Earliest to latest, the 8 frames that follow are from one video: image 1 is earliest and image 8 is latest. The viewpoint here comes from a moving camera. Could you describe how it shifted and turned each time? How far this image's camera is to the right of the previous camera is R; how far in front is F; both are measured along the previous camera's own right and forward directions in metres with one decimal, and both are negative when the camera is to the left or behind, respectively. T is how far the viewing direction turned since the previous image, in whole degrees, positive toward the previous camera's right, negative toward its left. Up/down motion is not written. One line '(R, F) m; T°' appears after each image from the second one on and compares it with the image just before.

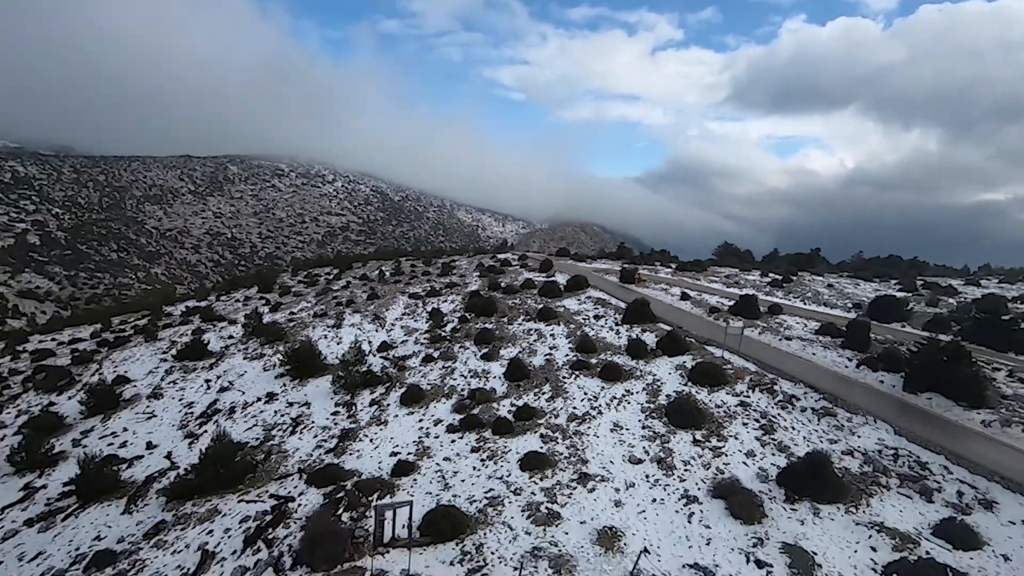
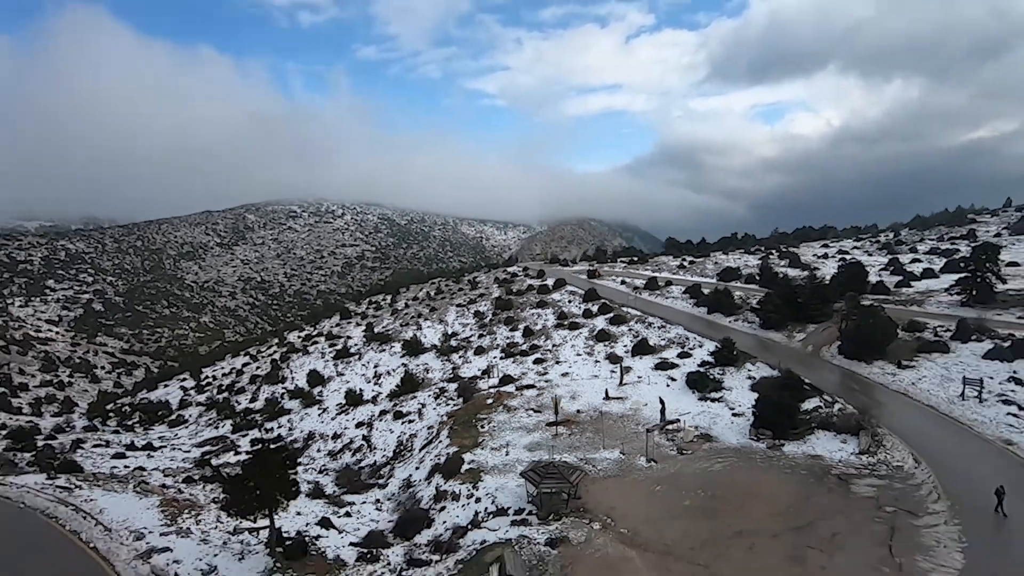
(+0.1, -16.8) m; -1°
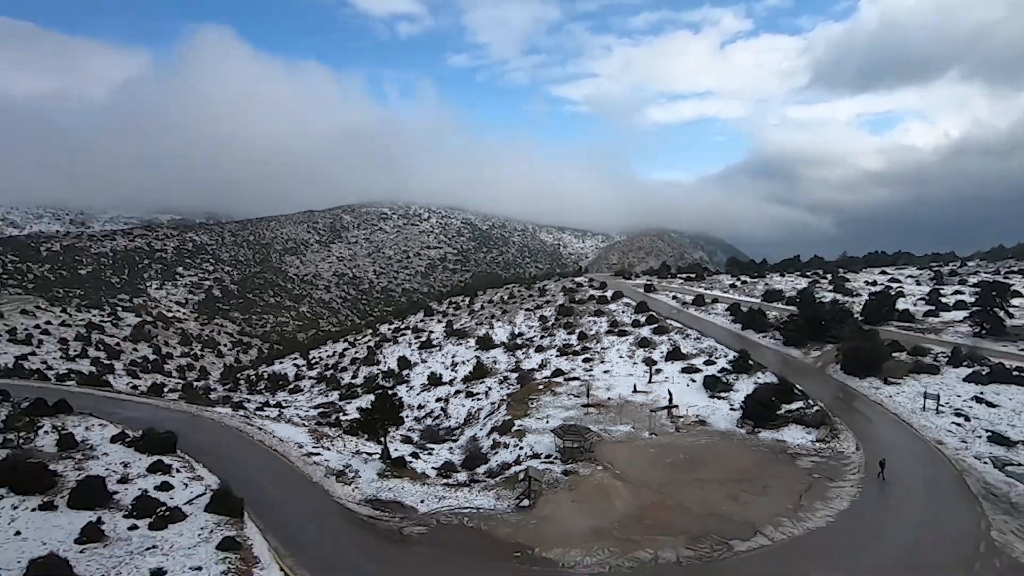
(+1.3, -5.8) m; -8°
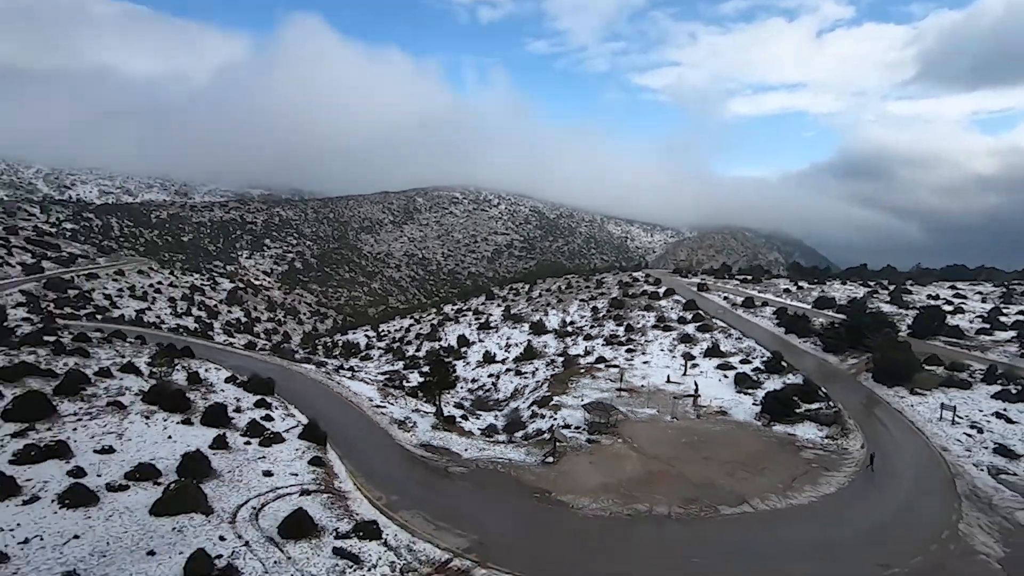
(+0.9, -3.0) m; -7°
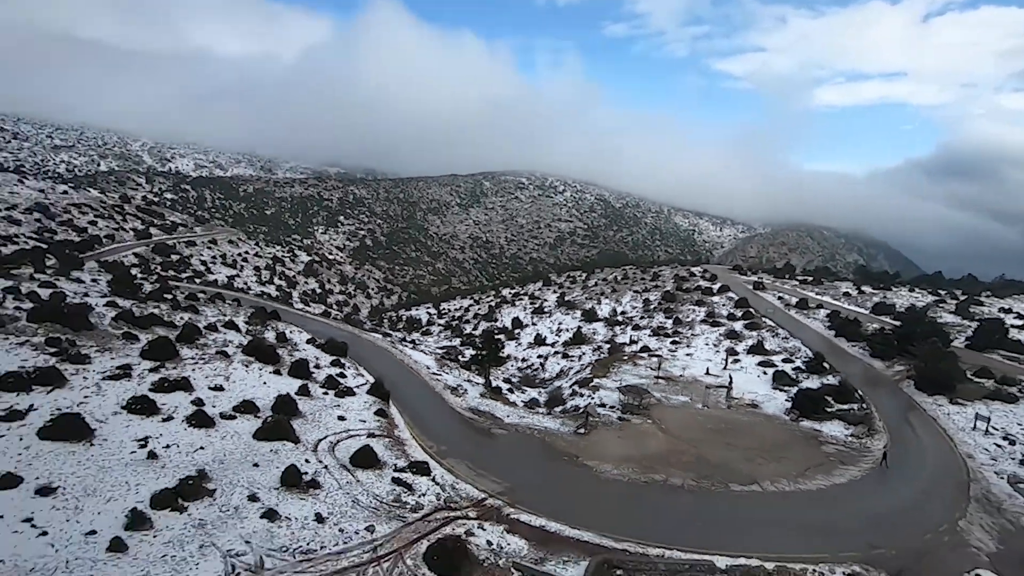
(+0.6, -2.3) m; -6°
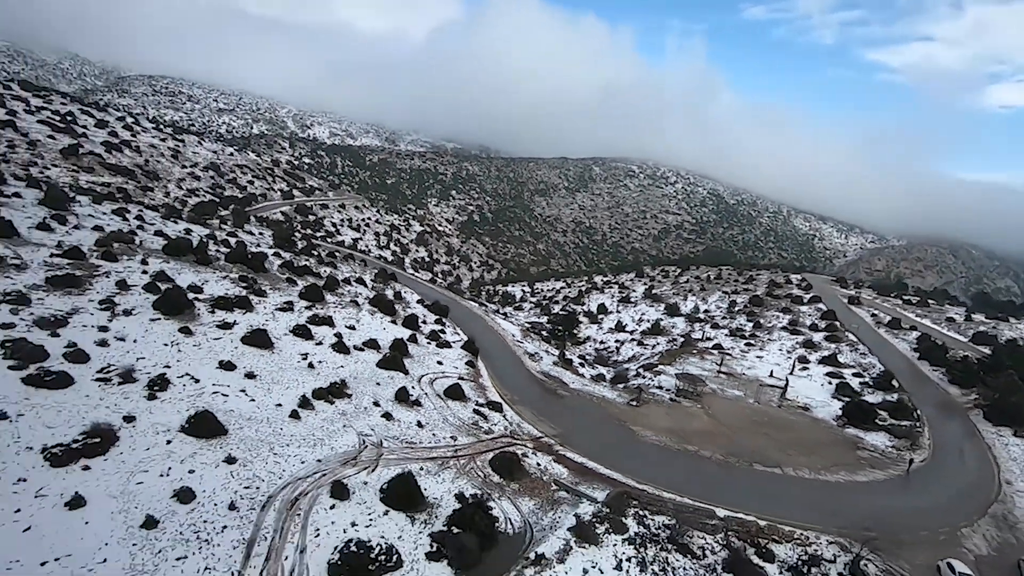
(+1.1, -4.0) m; -10°
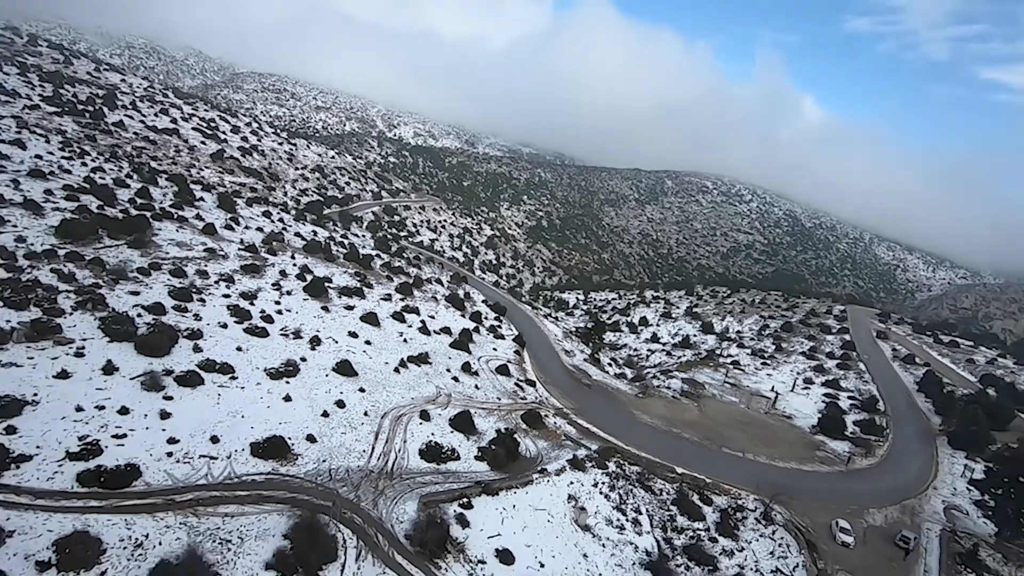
(+1.3, -7.7) m; -7°
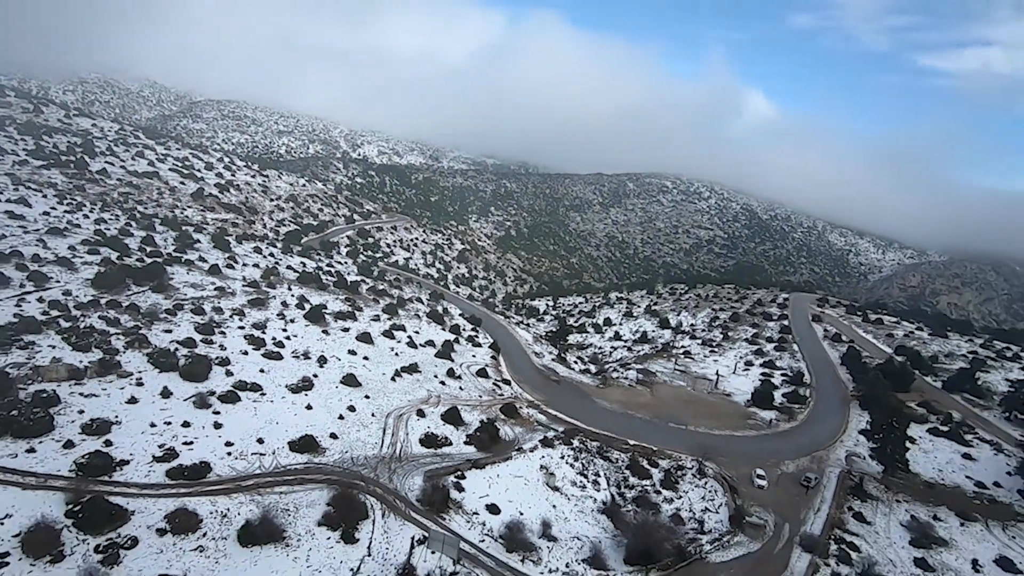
(+0.1, -5.1) m; +3°
